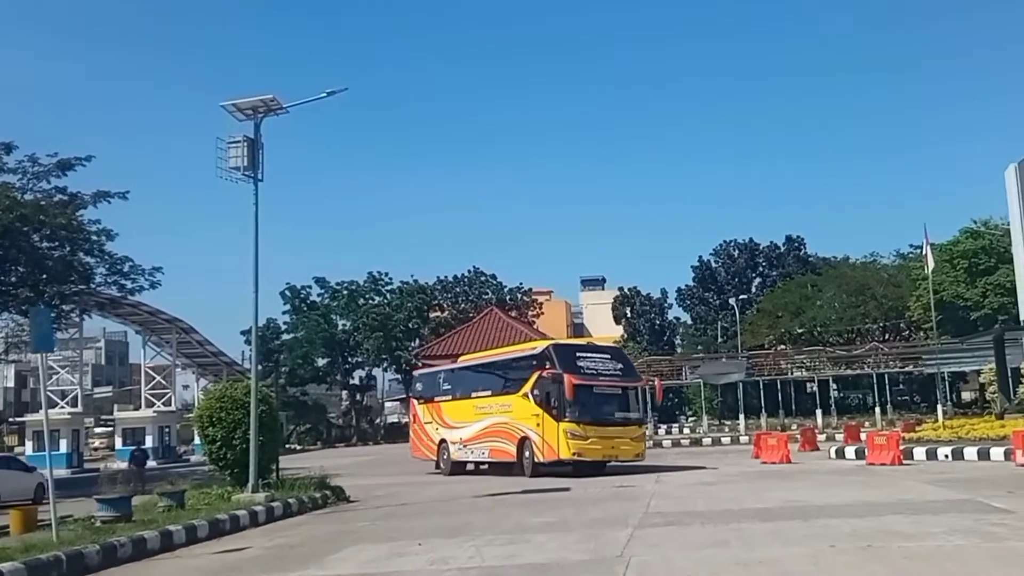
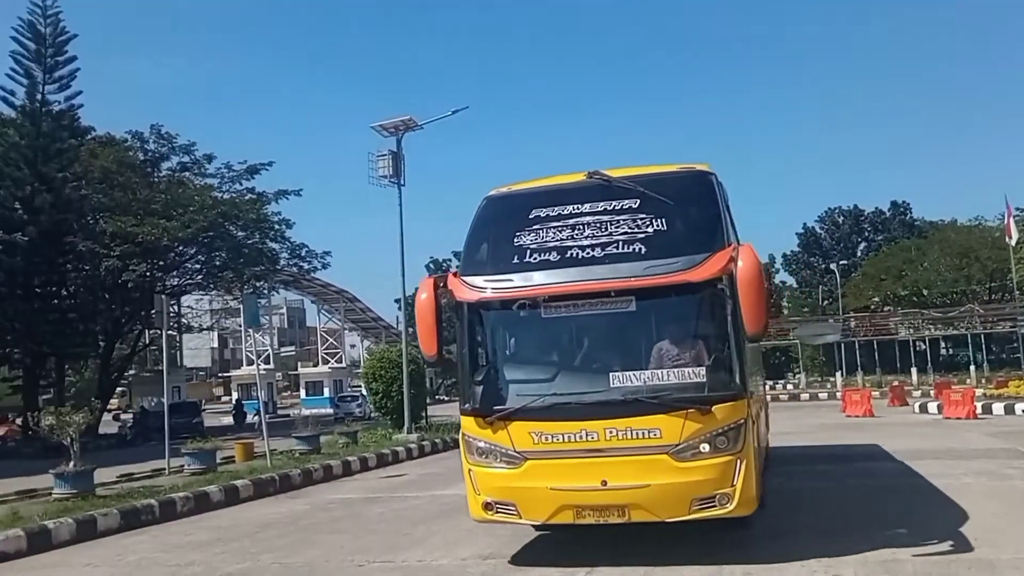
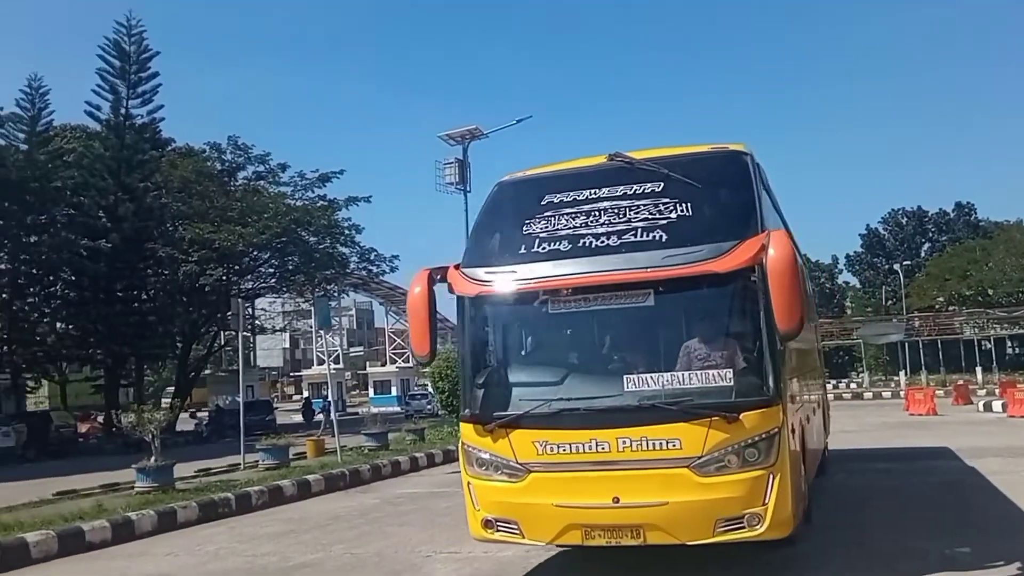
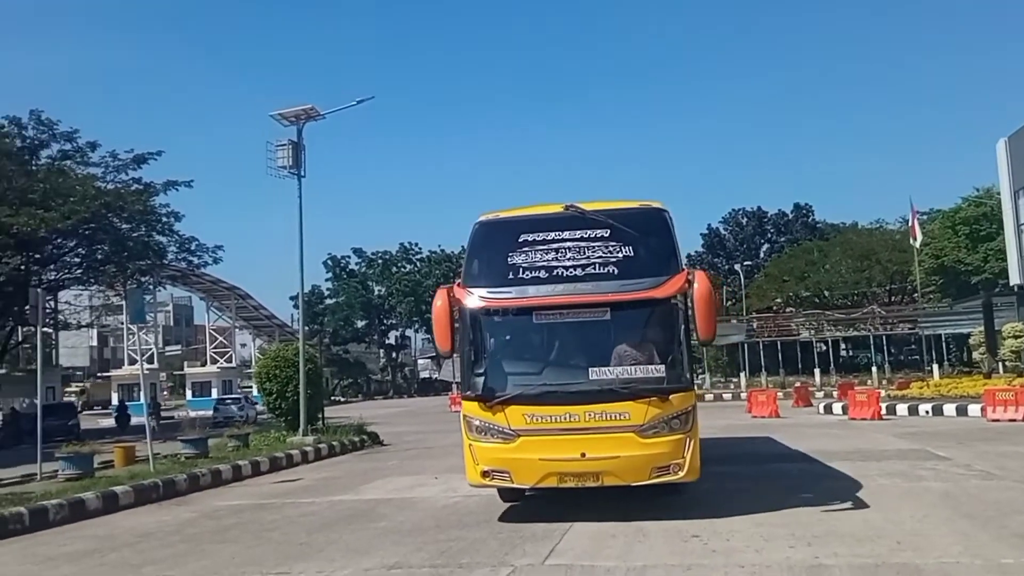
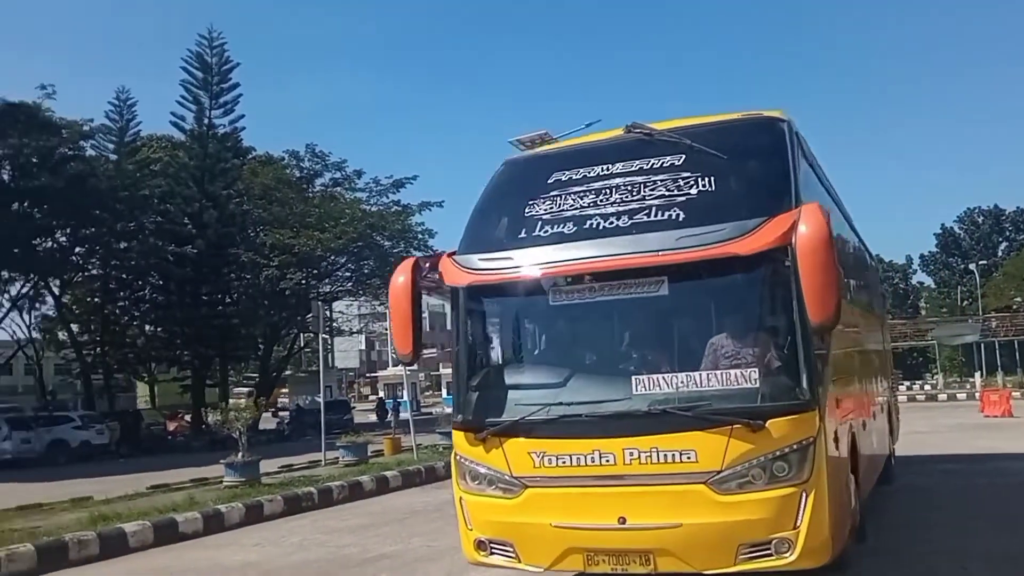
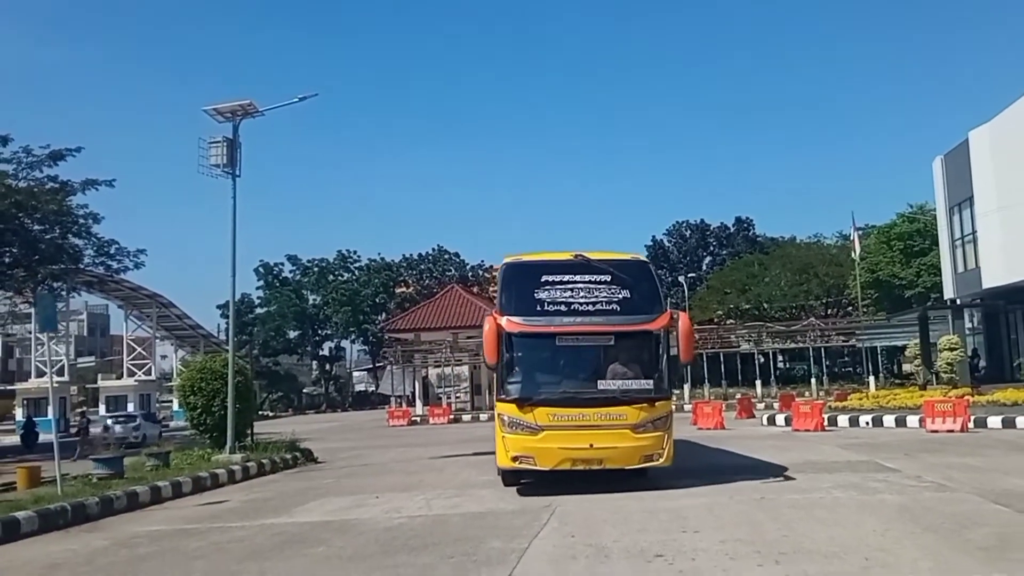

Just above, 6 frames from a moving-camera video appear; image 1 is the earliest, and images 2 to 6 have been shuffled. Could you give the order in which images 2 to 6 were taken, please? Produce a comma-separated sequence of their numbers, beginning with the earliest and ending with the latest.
6, 4, 2, 3, 5
